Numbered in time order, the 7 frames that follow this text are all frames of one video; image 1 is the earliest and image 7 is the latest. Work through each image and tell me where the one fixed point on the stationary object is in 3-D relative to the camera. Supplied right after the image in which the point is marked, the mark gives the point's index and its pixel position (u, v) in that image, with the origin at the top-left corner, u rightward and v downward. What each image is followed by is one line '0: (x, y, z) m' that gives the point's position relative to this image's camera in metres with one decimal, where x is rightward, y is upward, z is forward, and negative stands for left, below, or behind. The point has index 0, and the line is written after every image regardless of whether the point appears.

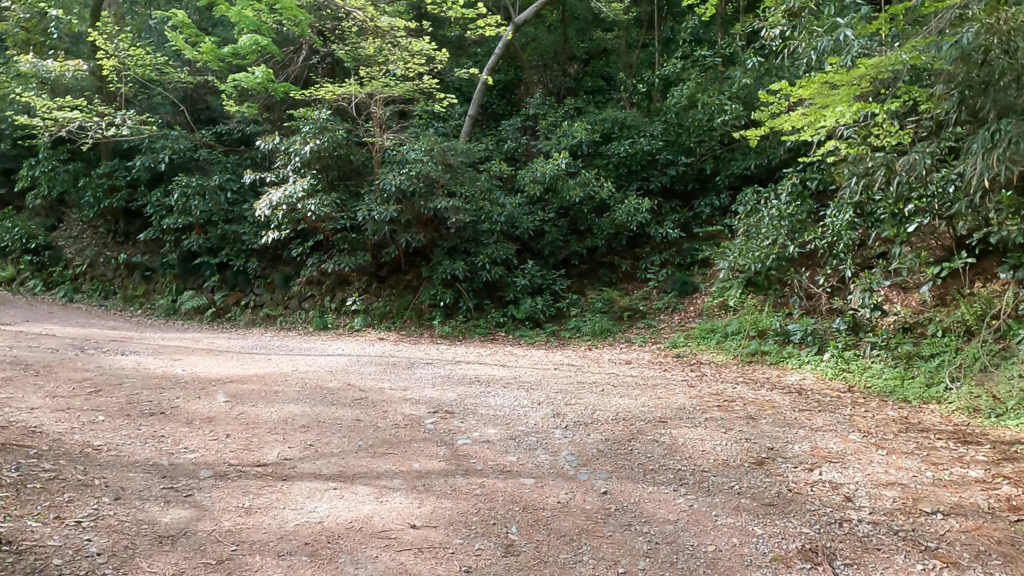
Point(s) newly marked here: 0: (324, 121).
0: (-3.2, +2.8, +11.0) m
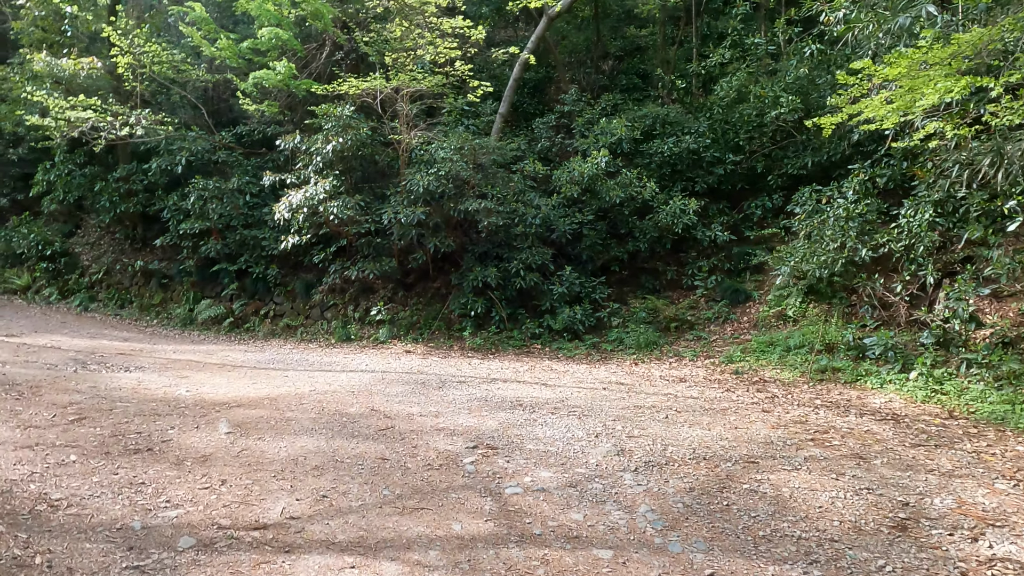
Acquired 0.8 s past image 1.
0: (-2.6, +2.7, +10.3) m
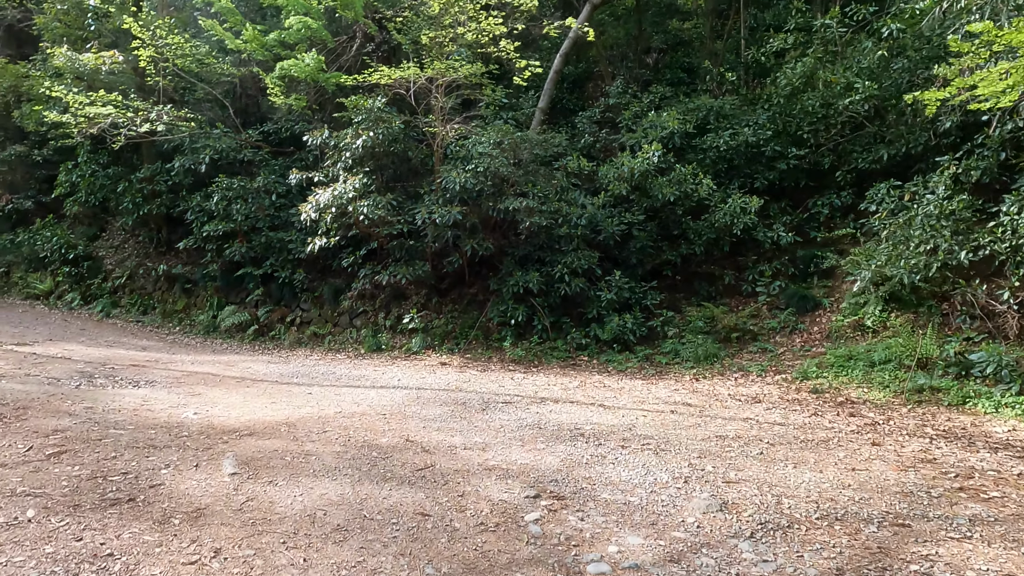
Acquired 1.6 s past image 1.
0: (-2.0, +2.6, +9.6) m
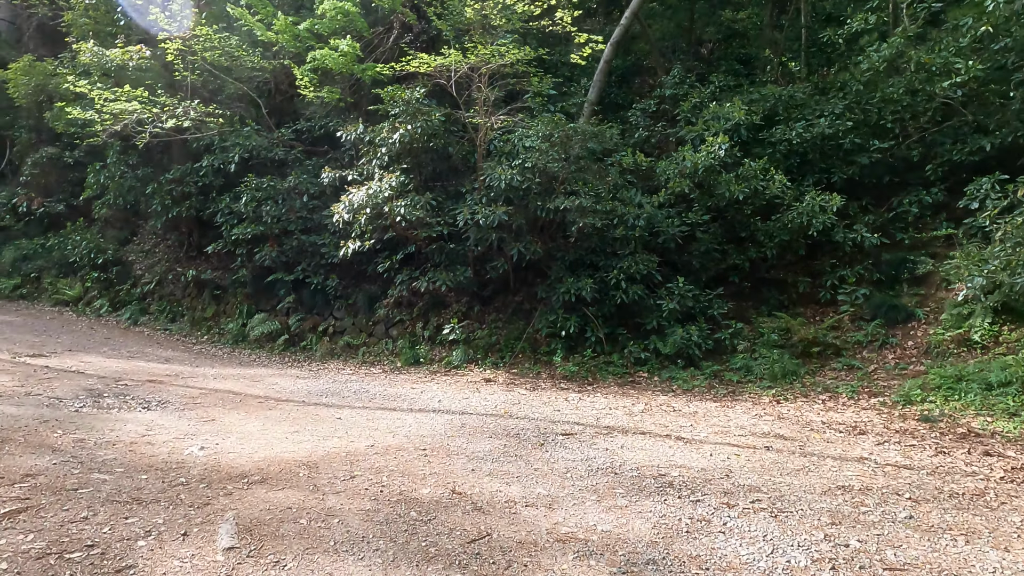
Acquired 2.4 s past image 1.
0: (-1.3, +2.5, +8.8) m
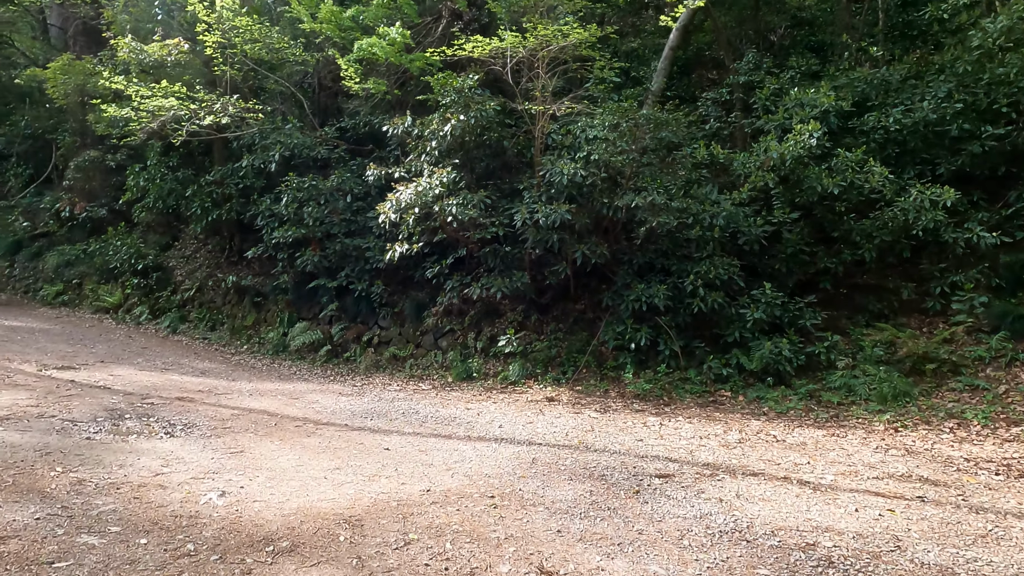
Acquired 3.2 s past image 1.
0: (-0.5, +2.4, +8.0) m
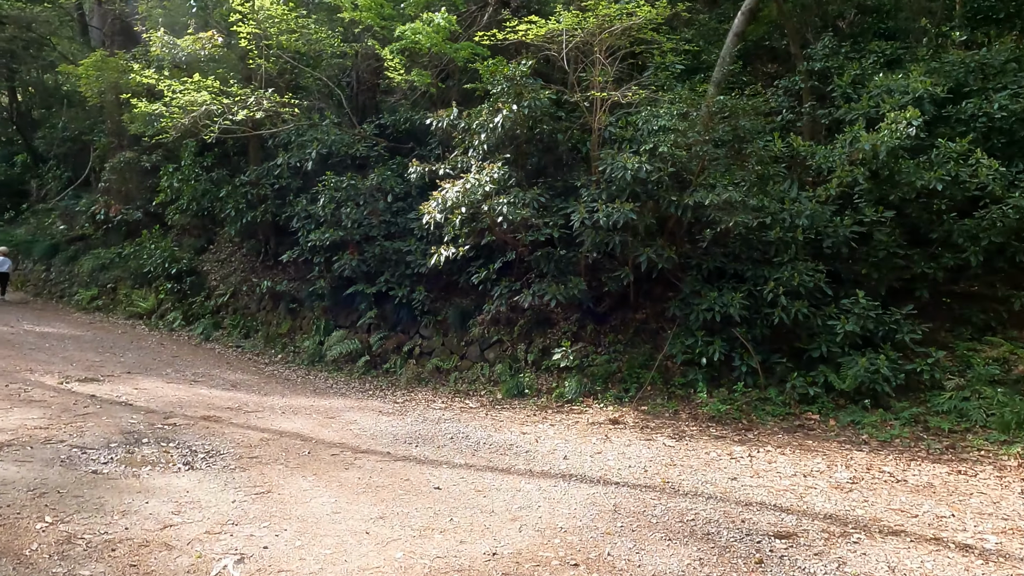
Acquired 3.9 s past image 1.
0: (+0.1, +2.3, +7.3) m
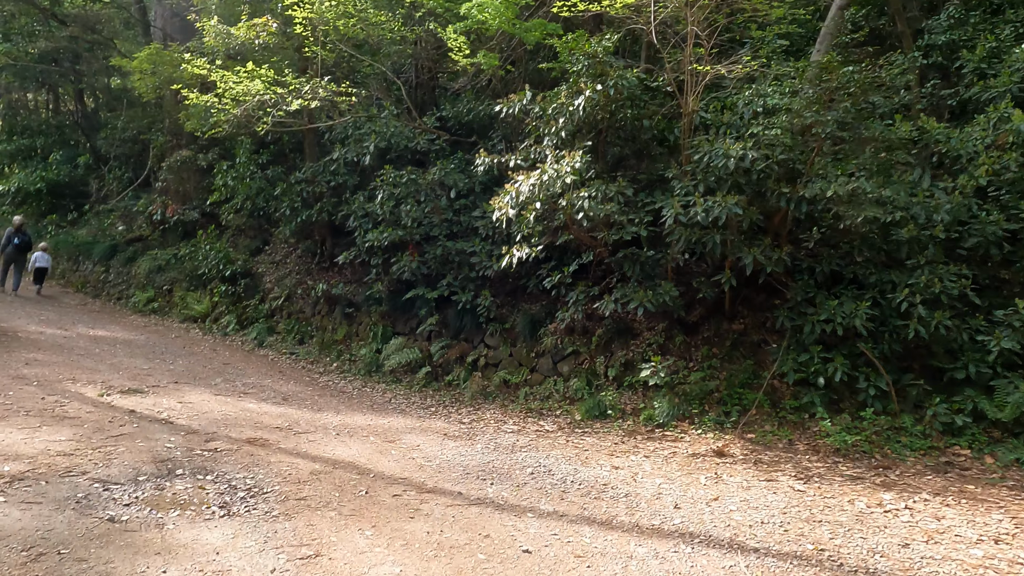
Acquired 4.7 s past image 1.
0: (+0.9, +2.3, +6.5) m
